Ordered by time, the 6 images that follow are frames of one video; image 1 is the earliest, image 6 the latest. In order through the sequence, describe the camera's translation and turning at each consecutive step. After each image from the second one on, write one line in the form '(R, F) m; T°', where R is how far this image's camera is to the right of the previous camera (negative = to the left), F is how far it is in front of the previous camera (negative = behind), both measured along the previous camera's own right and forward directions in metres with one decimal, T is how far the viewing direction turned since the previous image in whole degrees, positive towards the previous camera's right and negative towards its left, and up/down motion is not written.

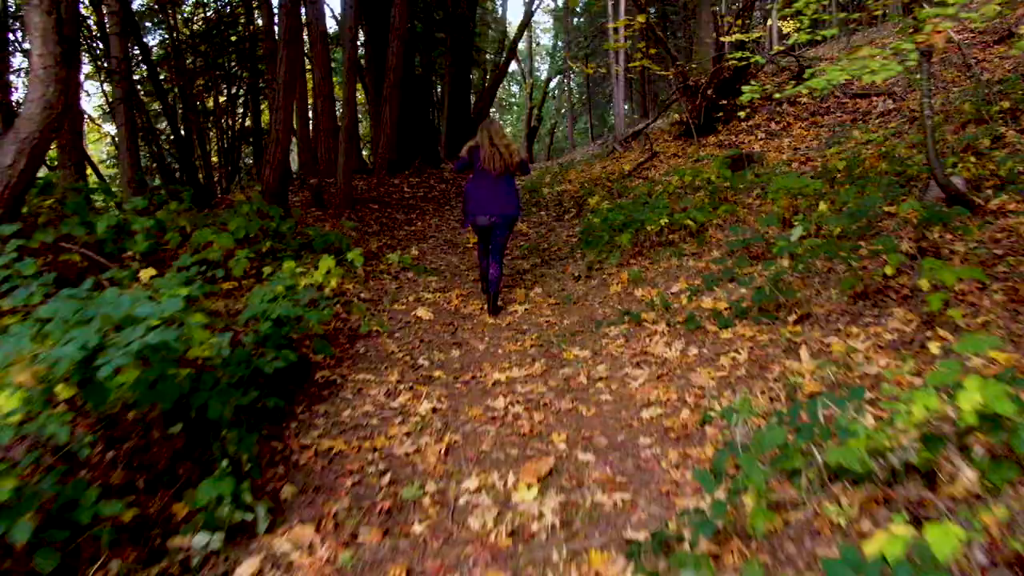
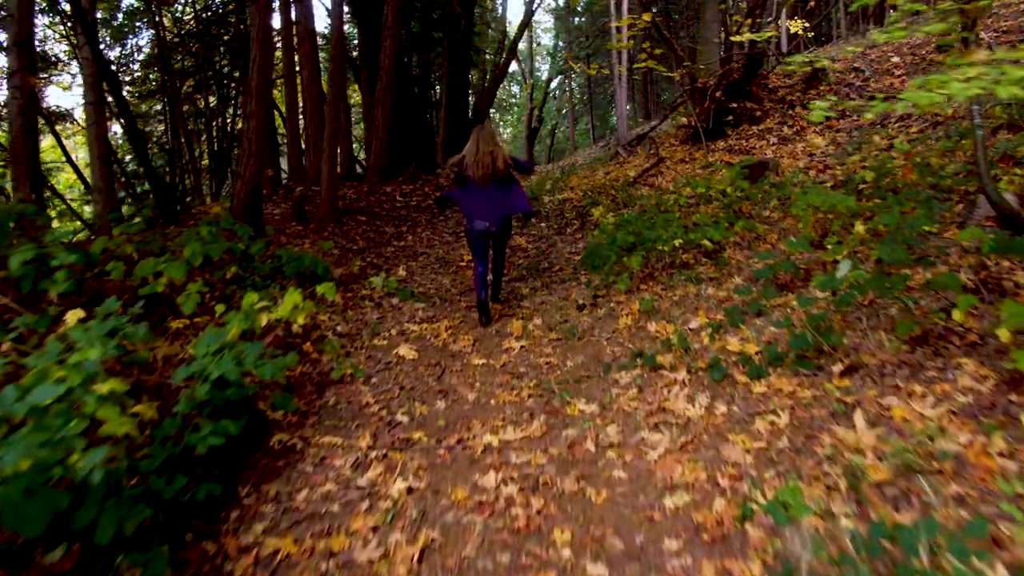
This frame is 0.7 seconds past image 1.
(0.0, +0.8) m; 0°
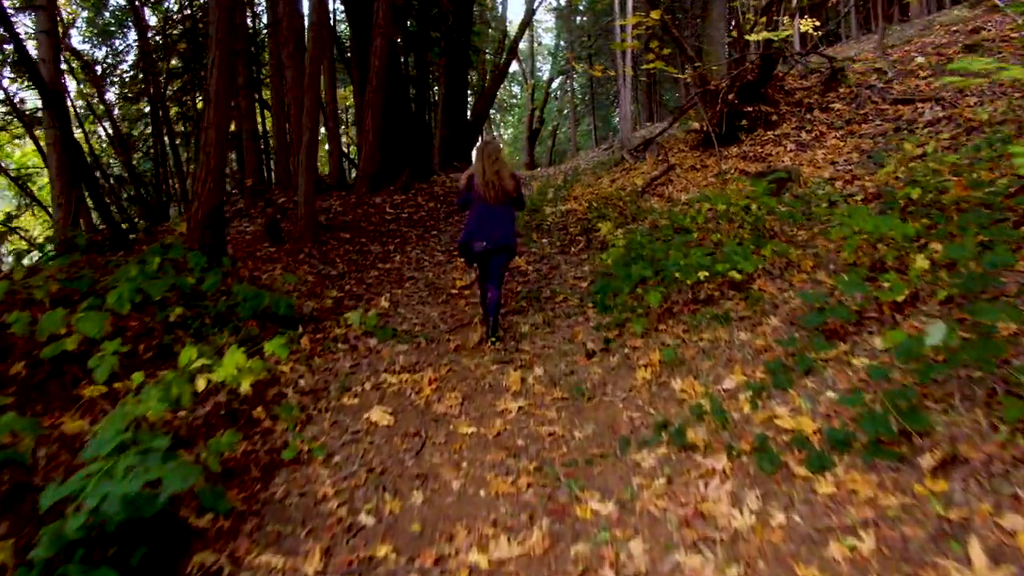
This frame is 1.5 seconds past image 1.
(0.0, +1.0) m; 0°
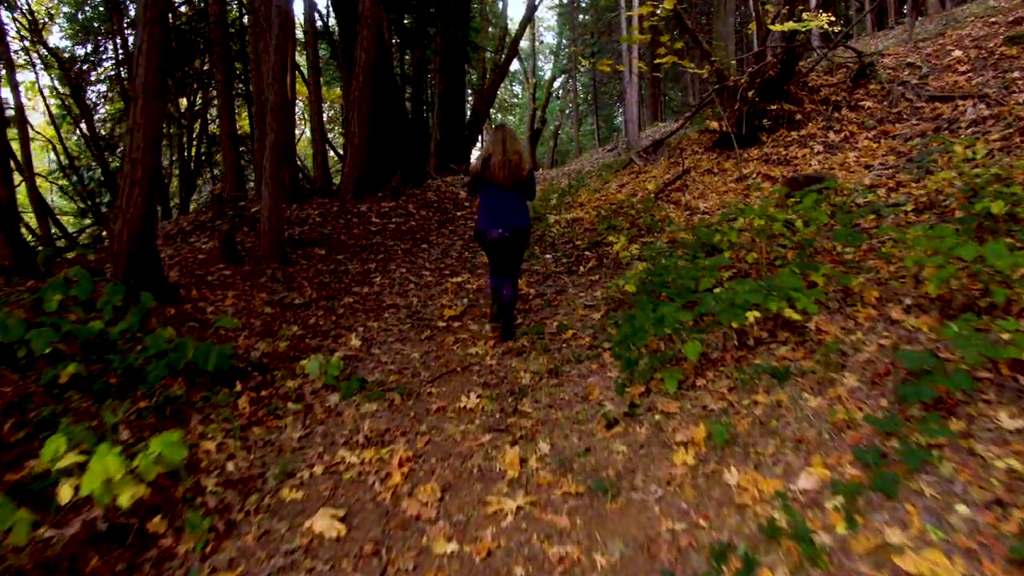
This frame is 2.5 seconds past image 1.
(0.0, +1.2) m; 0°
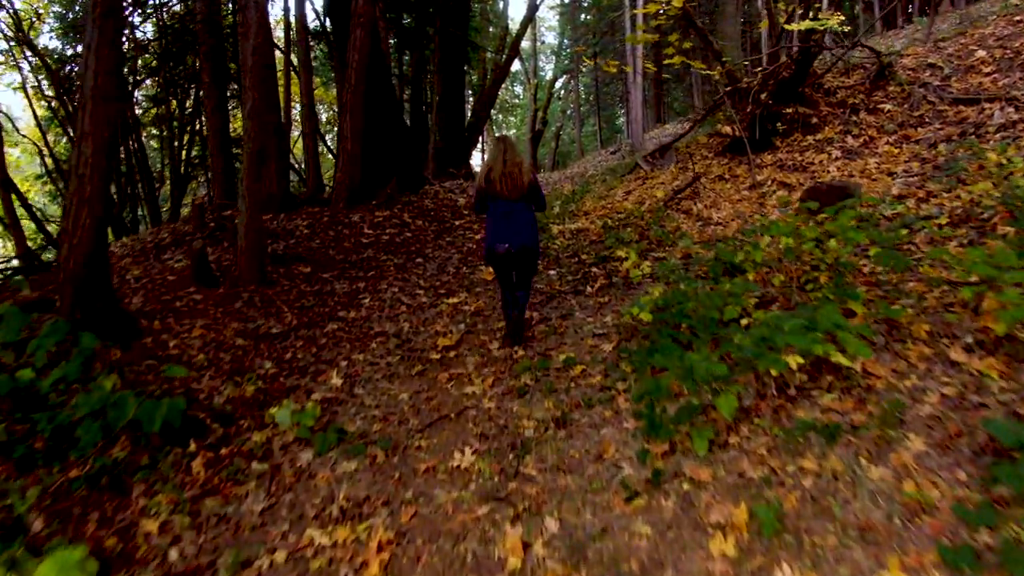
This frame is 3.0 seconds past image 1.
(0.0, +0.7) m; 0°
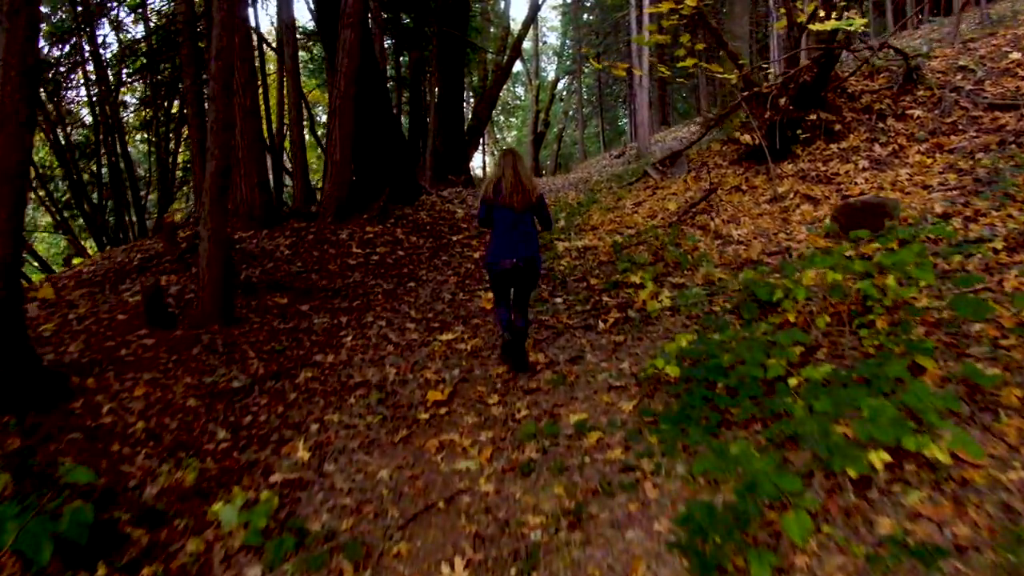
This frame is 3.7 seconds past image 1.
(0.0, +0.9) m; 0°
